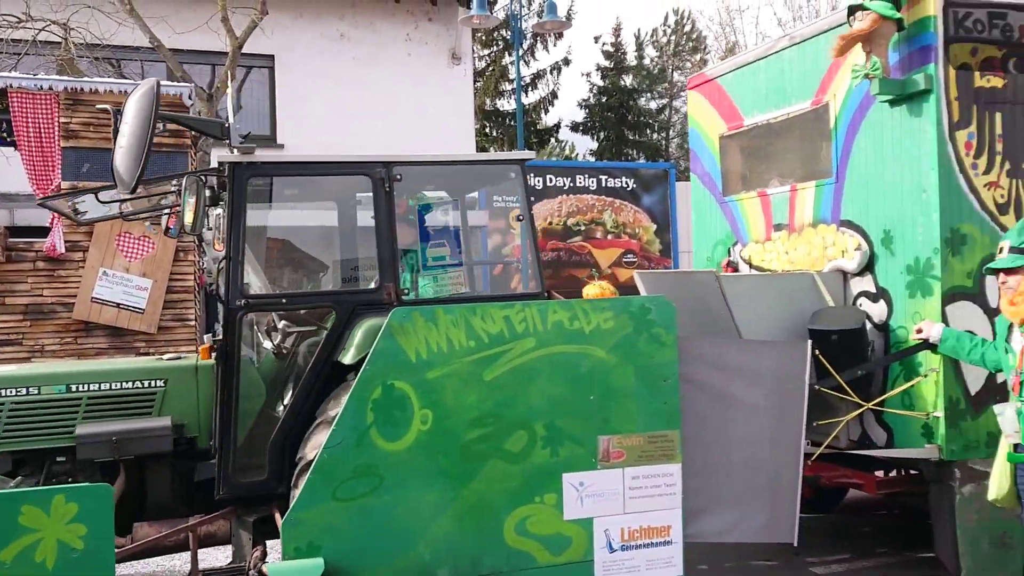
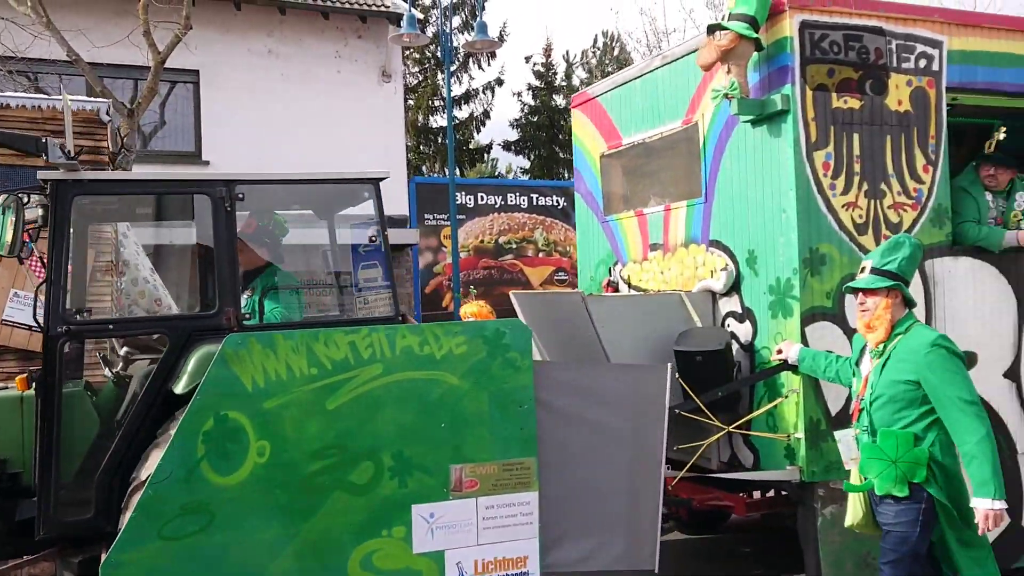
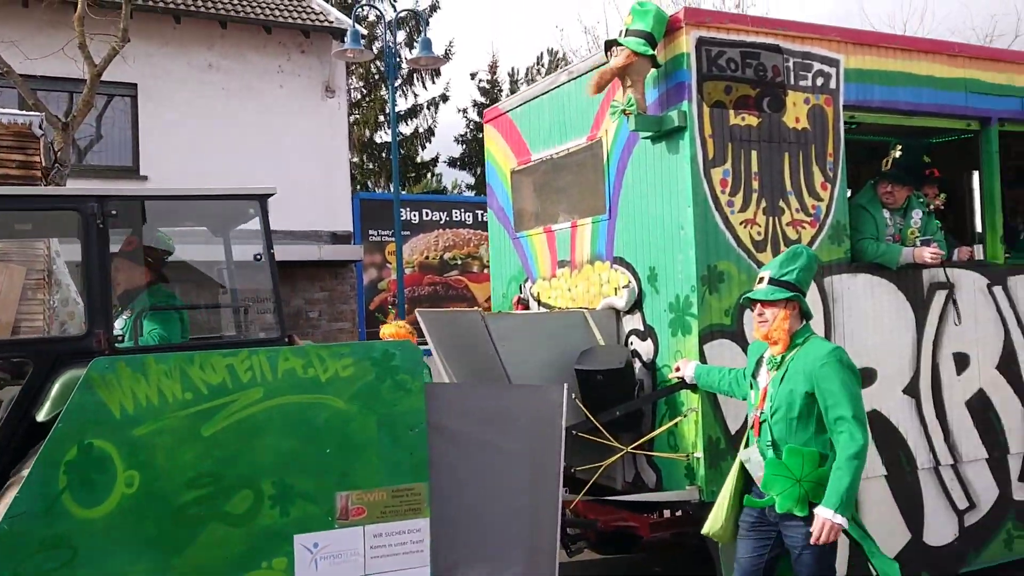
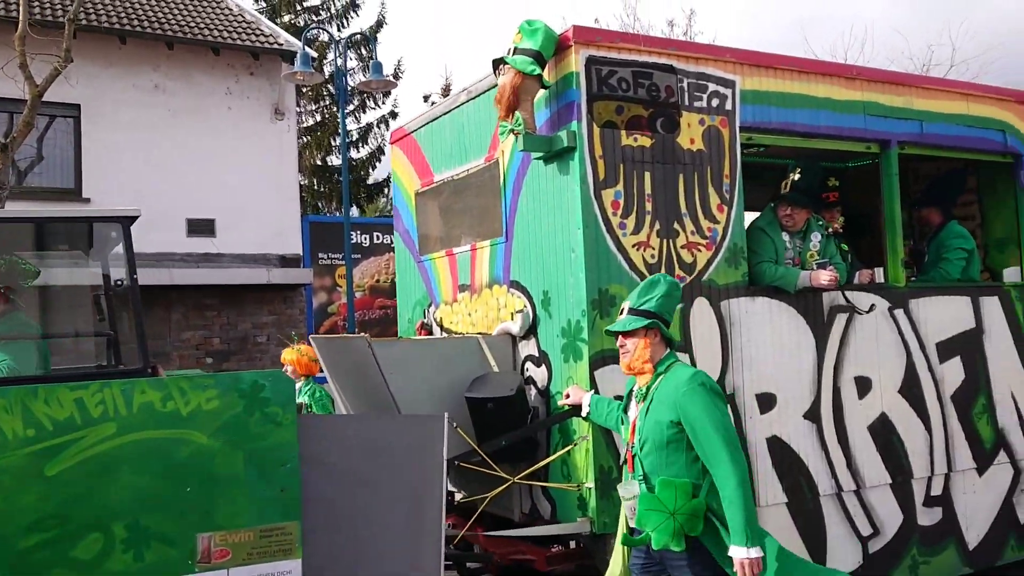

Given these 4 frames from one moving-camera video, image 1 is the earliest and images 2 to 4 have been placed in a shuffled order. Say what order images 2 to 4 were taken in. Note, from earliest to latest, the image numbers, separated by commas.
2, 3, 4
